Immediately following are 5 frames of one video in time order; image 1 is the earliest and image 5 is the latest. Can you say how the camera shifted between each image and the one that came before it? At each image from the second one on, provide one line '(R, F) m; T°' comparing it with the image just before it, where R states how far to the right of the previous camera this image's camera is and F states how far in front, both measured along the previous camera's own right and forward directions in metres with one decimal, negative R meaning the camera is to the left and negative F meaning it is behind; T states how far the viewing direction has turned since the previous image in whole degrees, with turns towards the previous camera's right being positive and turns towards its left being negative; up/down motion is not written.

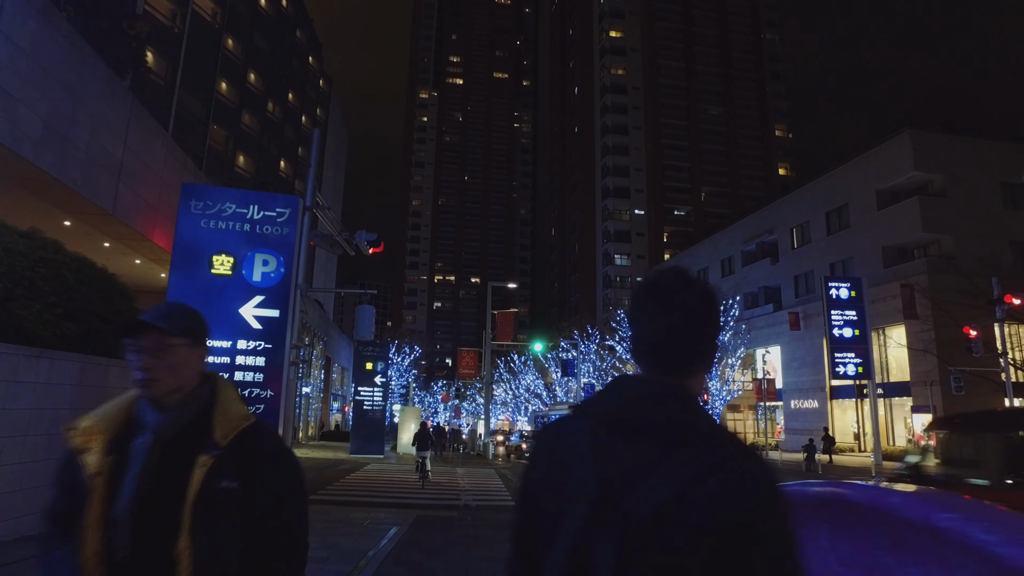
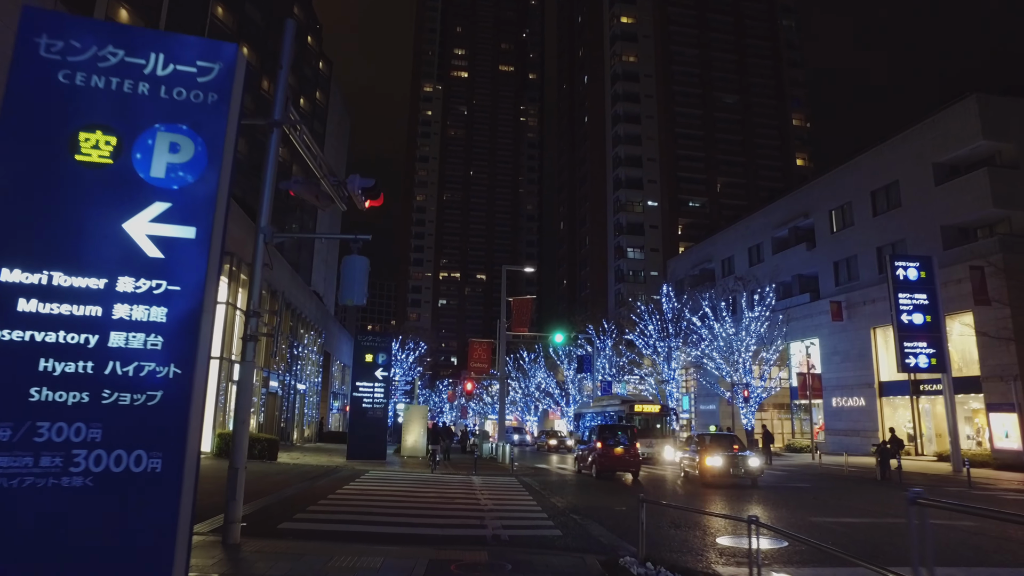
(-0.7, +3.5) m; 0°
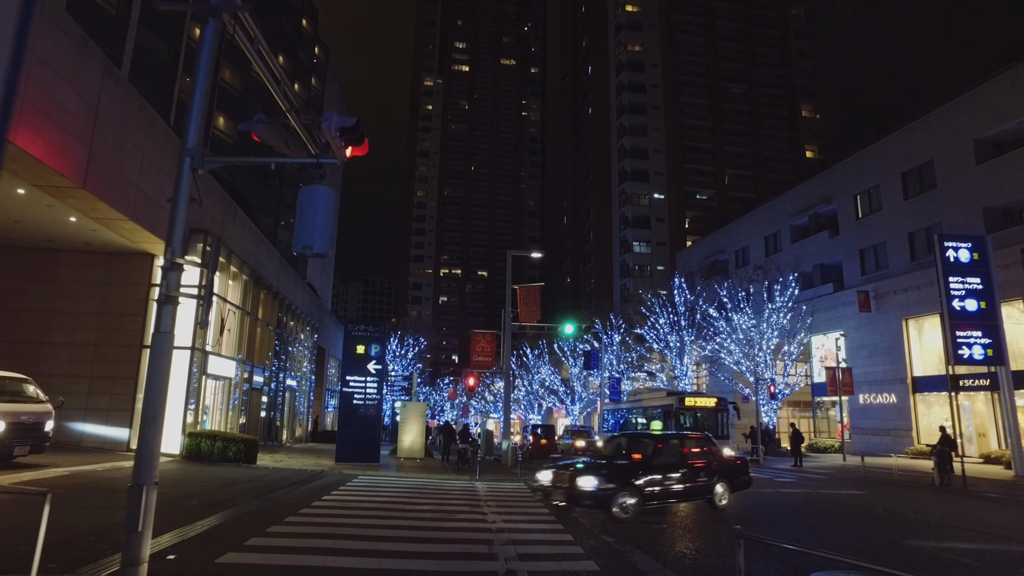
(-0.2, +2.4) m; 0°
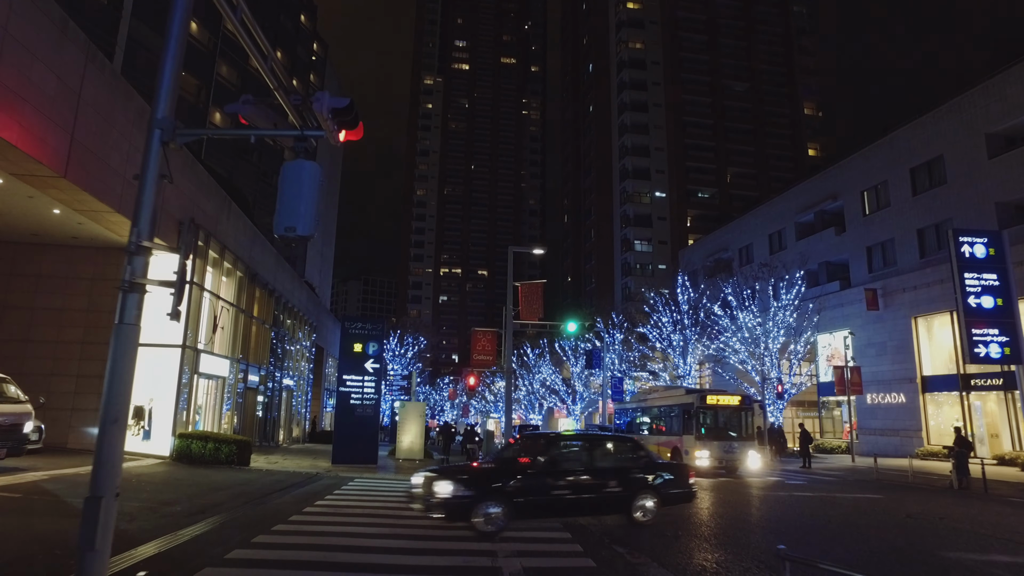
(-0.1, +0.6) m; 0°
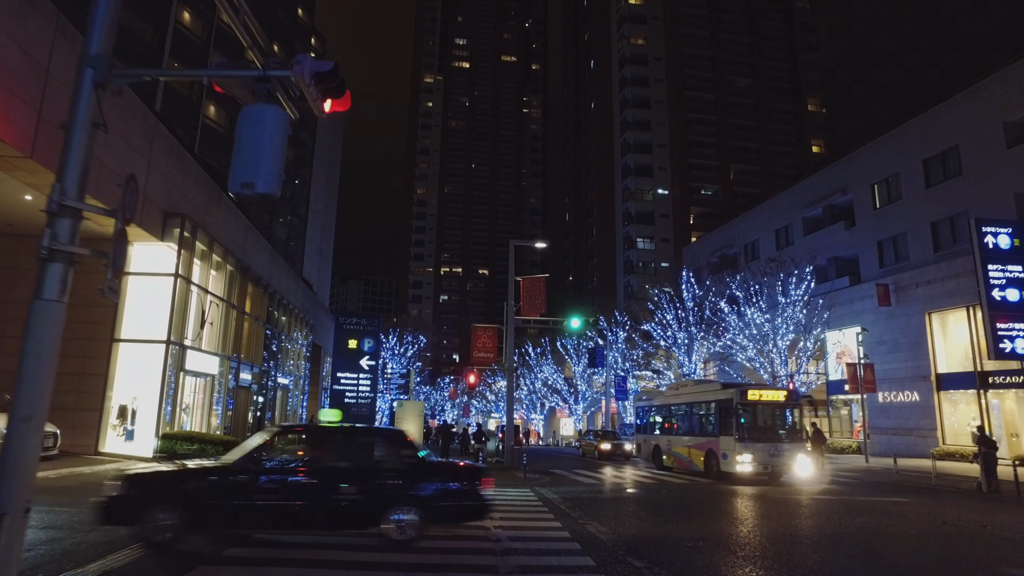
(0.0, +0.9) m; 0°
